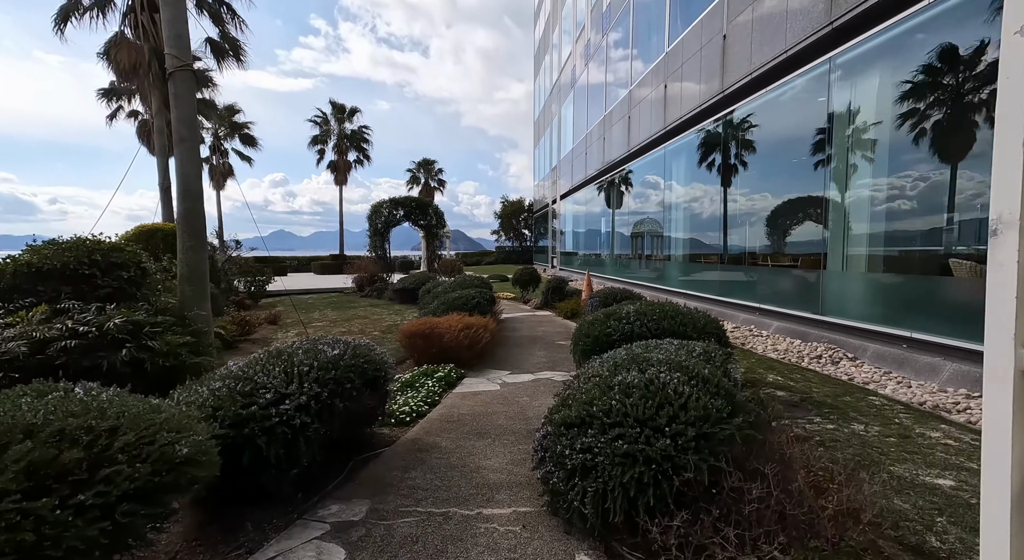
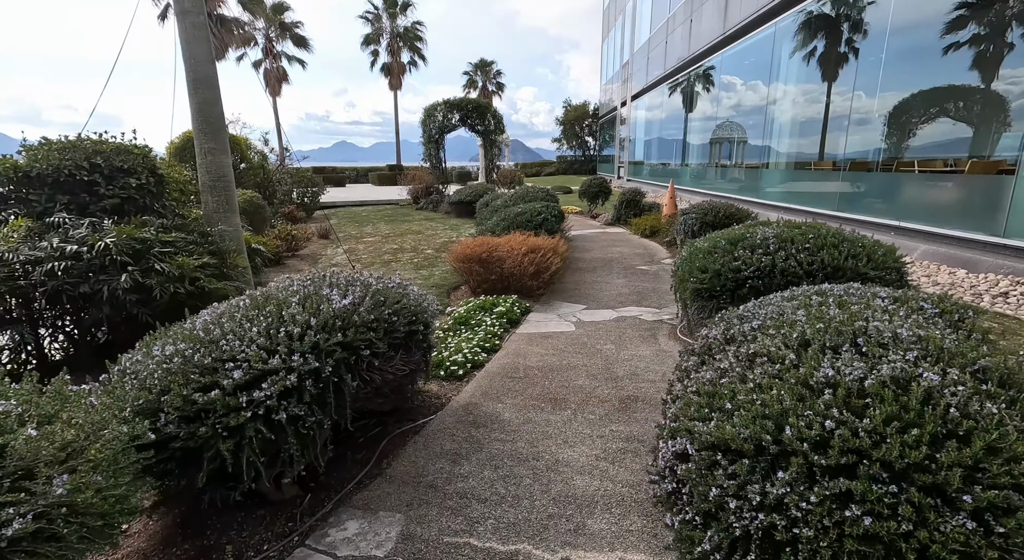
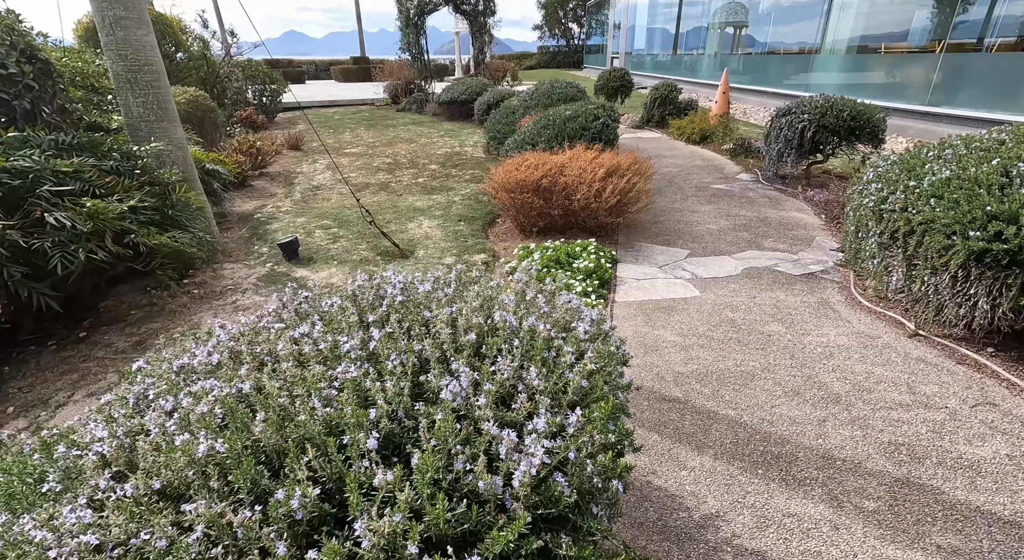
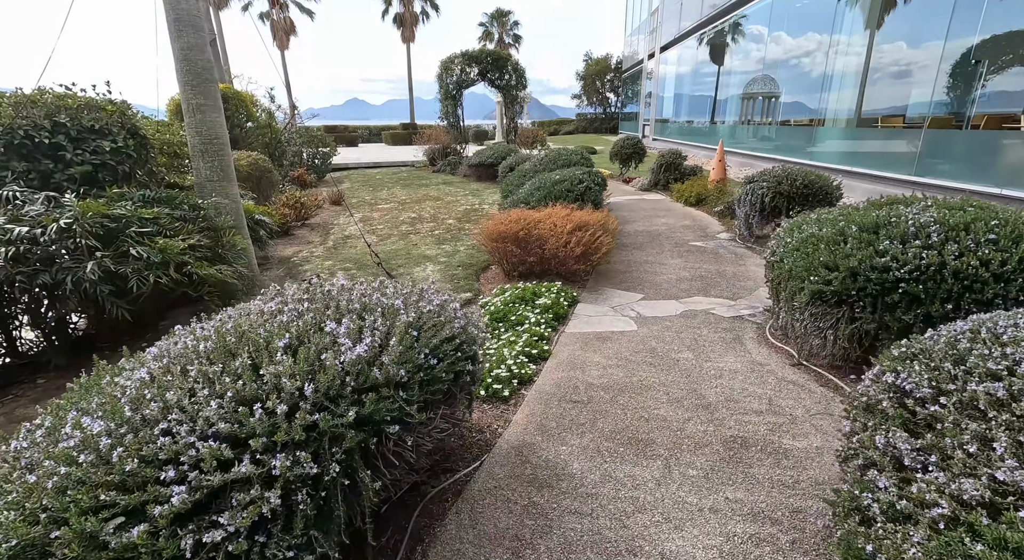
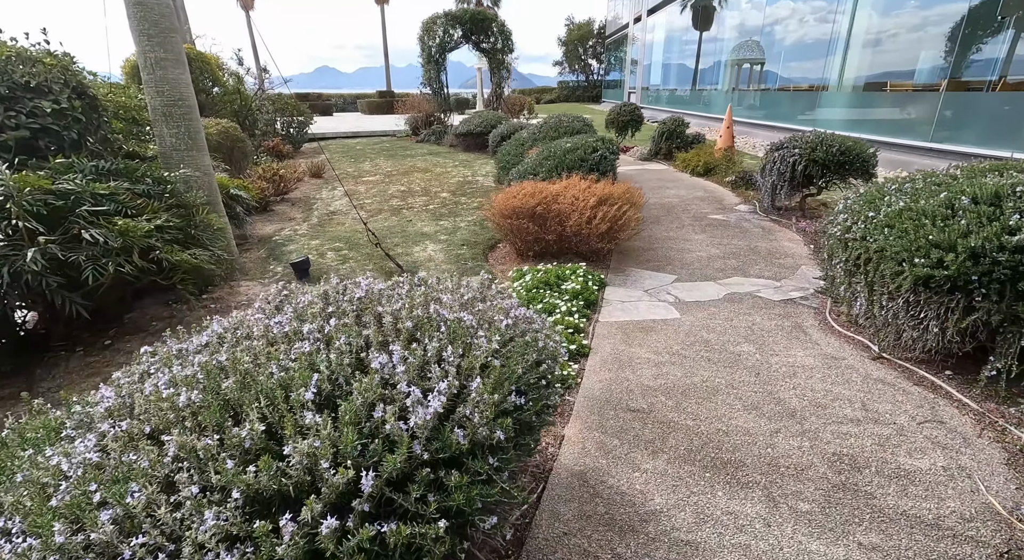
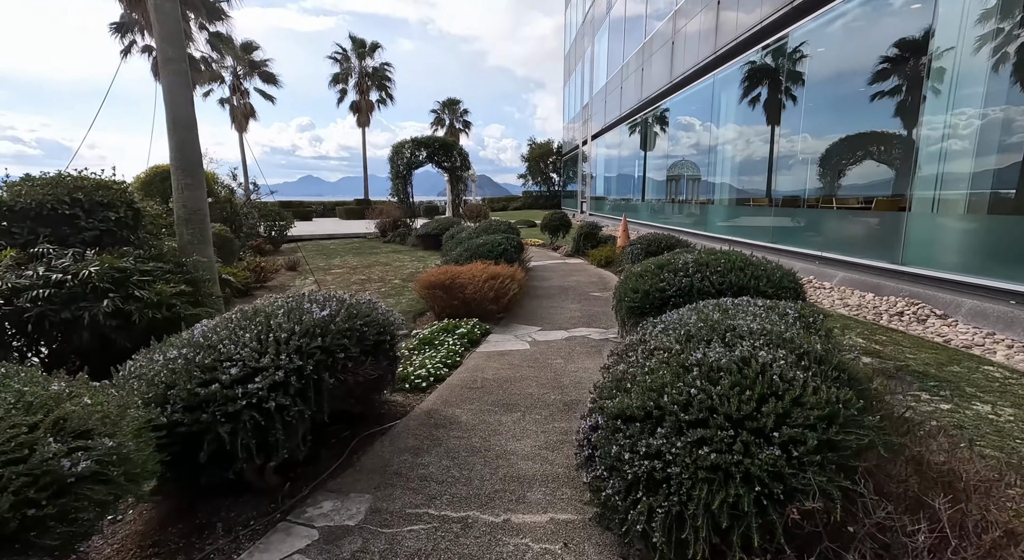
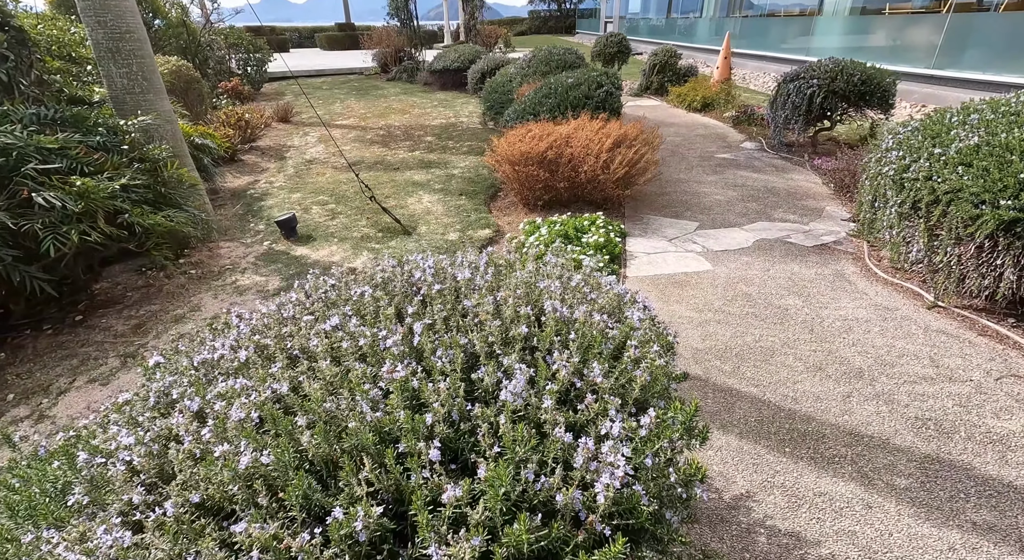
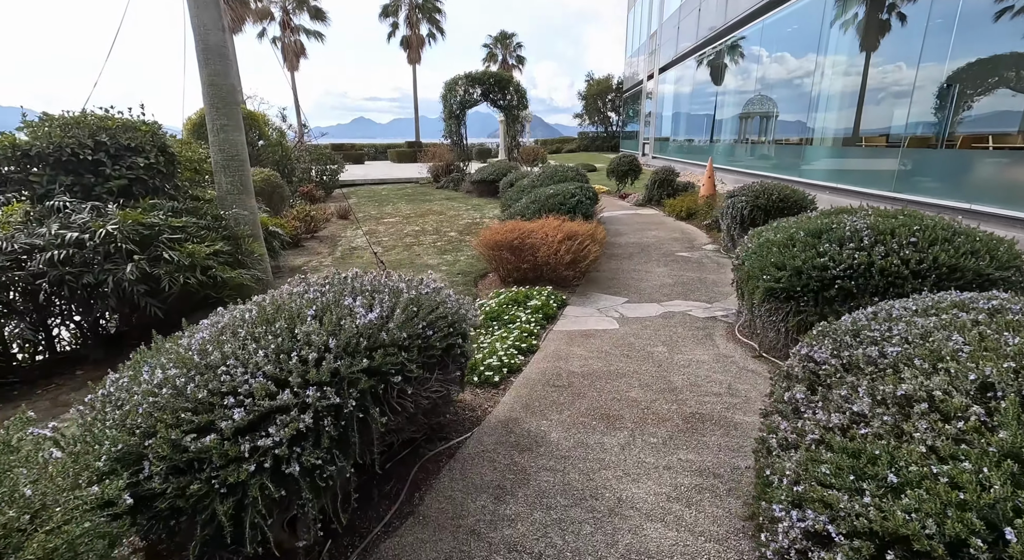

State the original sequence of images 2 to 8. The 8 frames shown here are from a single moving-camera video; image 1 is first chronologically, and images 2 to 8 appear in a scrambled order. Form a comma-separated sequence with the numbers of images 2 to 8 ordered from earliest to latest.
6, 2, 8, 4, 5, 3, 7
